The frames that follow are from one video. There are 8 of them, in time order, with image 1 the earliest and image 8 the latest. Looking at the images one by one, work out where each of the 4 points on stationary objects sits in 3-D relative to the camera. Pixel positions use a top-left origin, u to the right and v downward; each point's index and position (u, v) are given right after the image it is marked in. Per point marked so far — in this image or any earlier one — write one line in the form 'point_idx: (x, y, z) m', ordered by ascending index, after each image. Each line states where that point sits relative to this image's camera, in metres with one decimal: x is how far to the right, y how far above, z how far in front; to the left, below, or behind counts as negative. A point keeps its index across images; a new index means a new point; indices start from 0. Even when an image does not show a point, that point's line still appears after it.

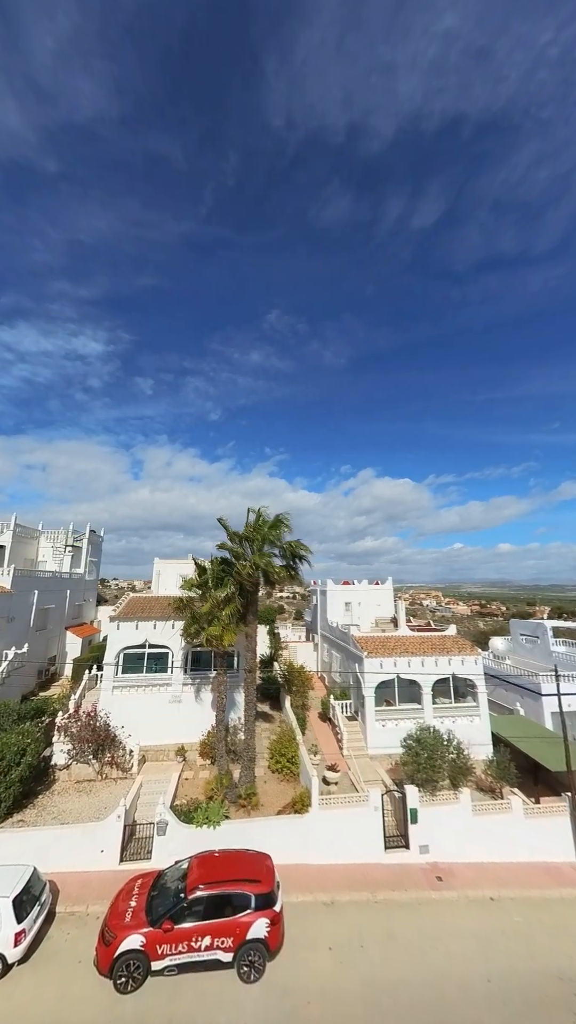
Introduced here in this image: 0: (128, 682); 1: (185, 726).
0: (-7.1, -7.5, +16.7) m
1: (-4.6, -9.5, +16.9) m
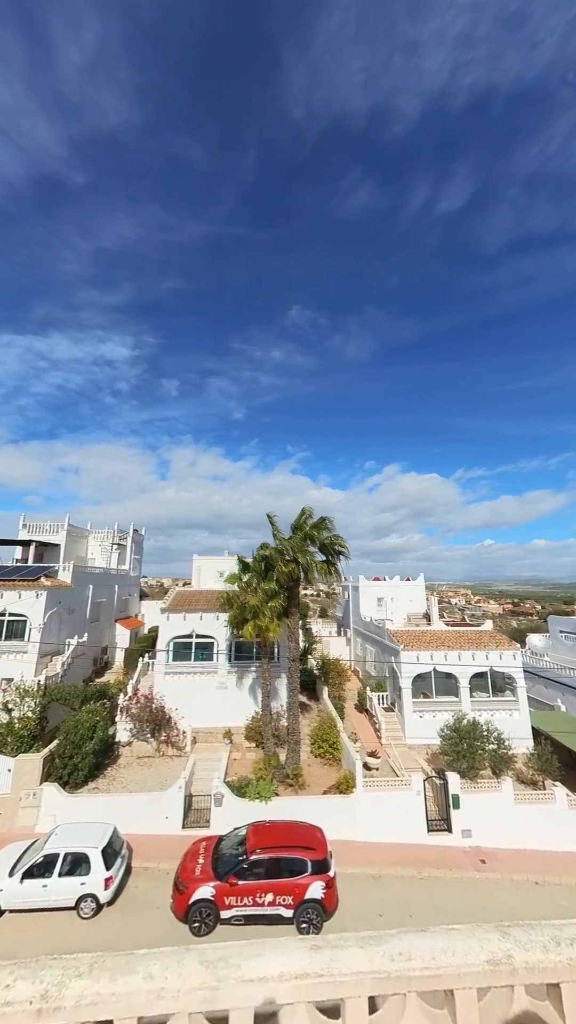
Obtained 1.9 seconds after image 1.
0: (-5.2, -7.4, +17.9) m
1: (-2.7, -9.4, +17.9) m
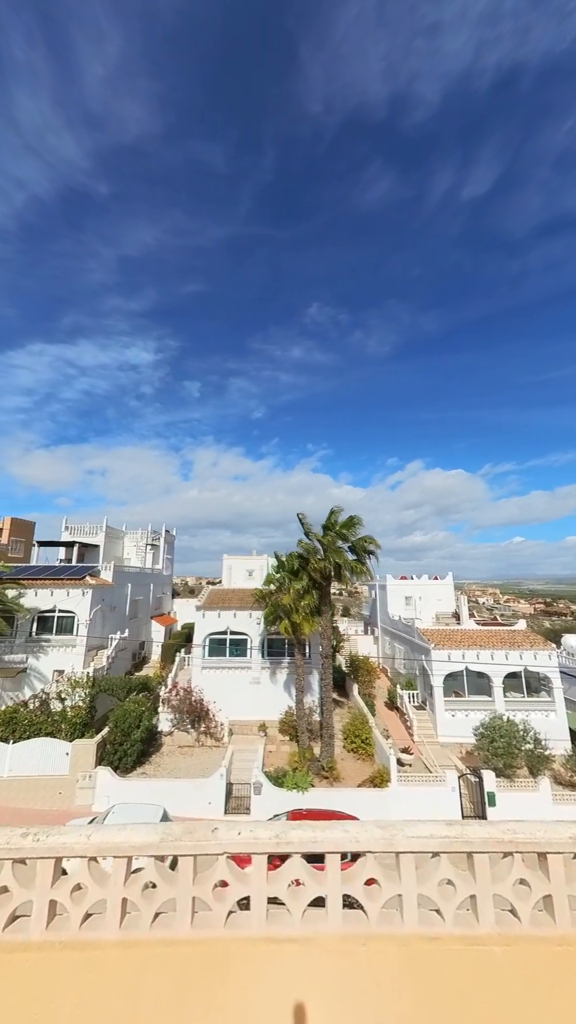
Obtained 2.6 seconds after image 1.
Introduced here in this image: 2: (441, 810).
0: (-3.7, -7.5, +18.6) m
1: (-1.1, -9.4, +18.5) m
2: (+5.6, -10.9, +13.8) m
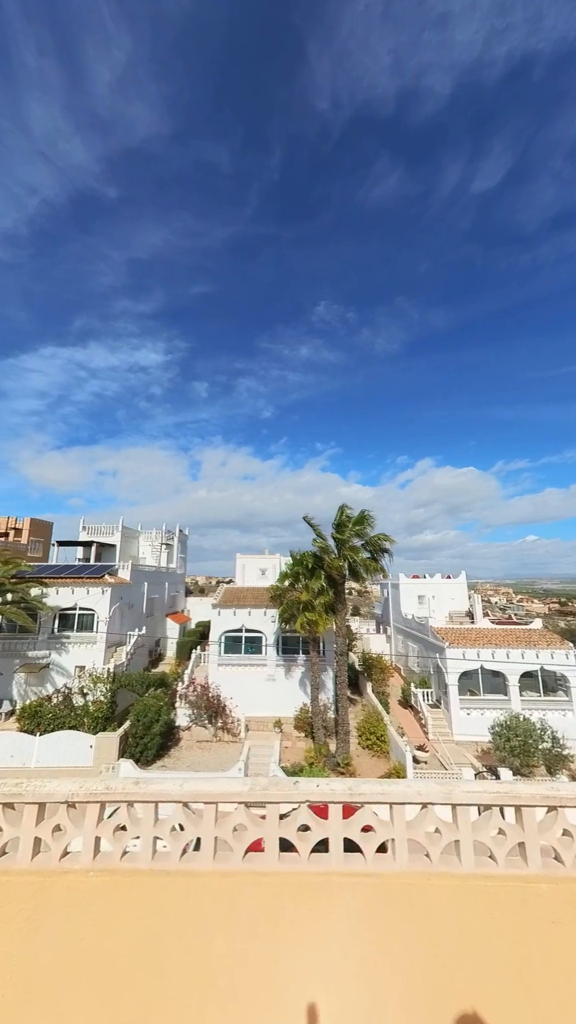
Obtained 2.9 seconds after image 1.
0: (-2.9, -7.4, +18.9) m
1: (-0.3, -9.4, +18.7) m
2: (+6.3, -10.8, +13.9) m
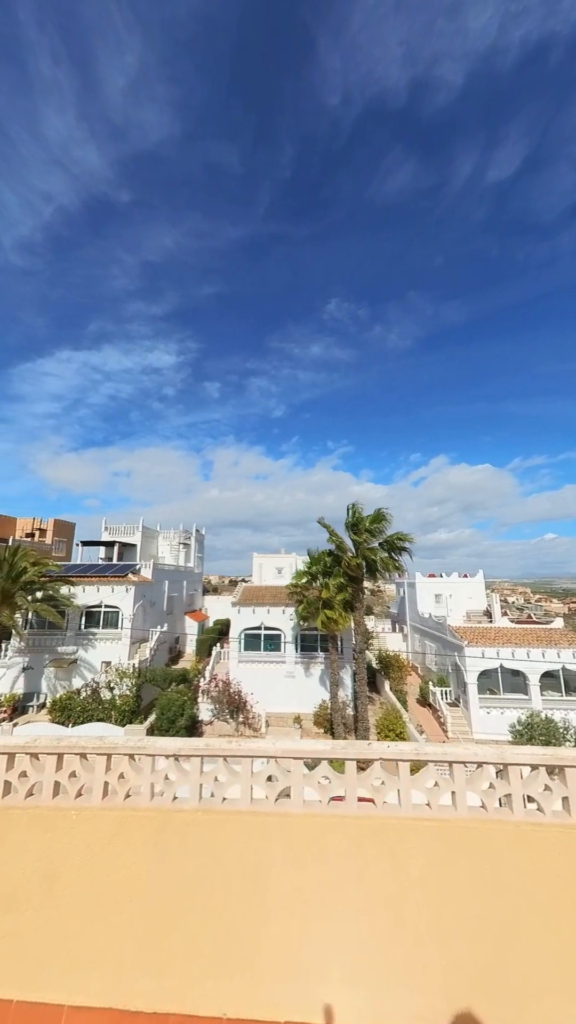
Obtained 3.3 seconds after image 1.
0: (-1.9, -7.4, +19.3) m
1: (+0.6, -9.3, +19.0) m
2: (+7.1, -10.8, +13.9) m
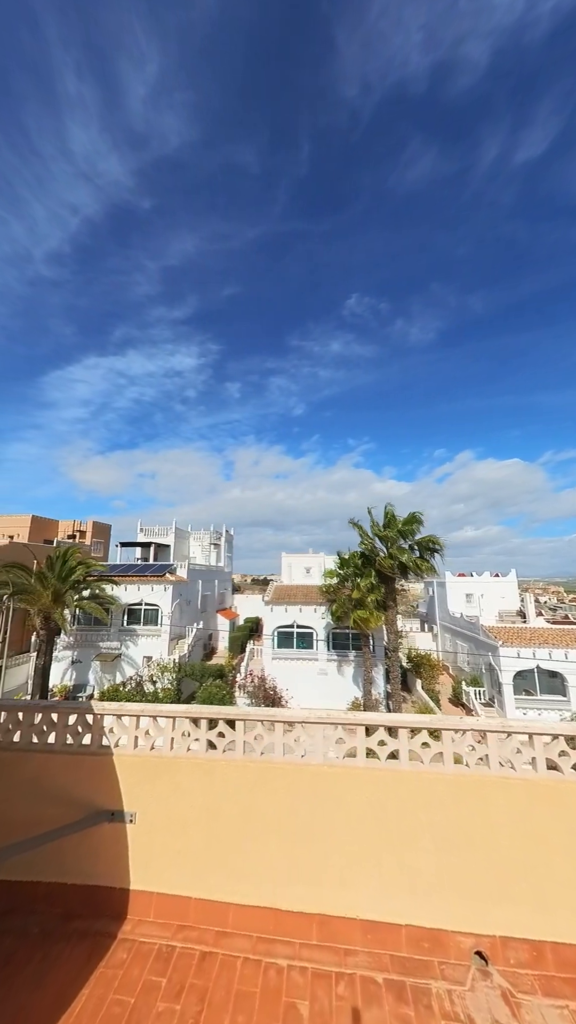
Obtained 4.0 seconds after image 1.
0: (-0.2, -7.4, +19.7) m
1: (+2.3, -9.4, +19.3) m
2: (+8.5, -10.7, +13.9) m
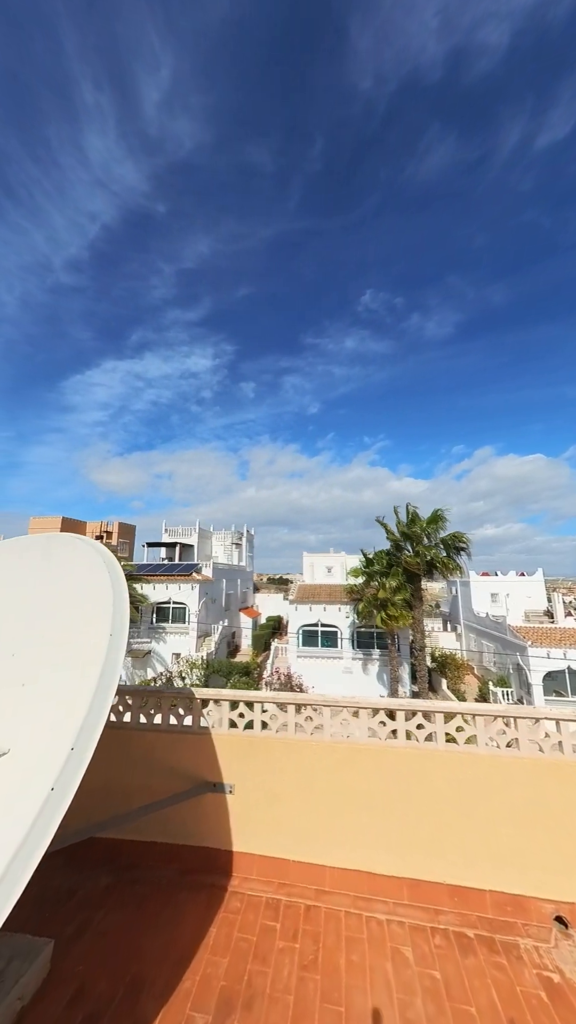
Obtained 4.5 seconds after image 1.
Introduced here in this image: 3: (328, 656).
0: (+1.1, -7.4, +19.9) m
1: (+3.7, -9.3, +19.3) m
2: (+9.5, -10.6, +13.7) m
3: (+2.1, -7.6, +19.8) m
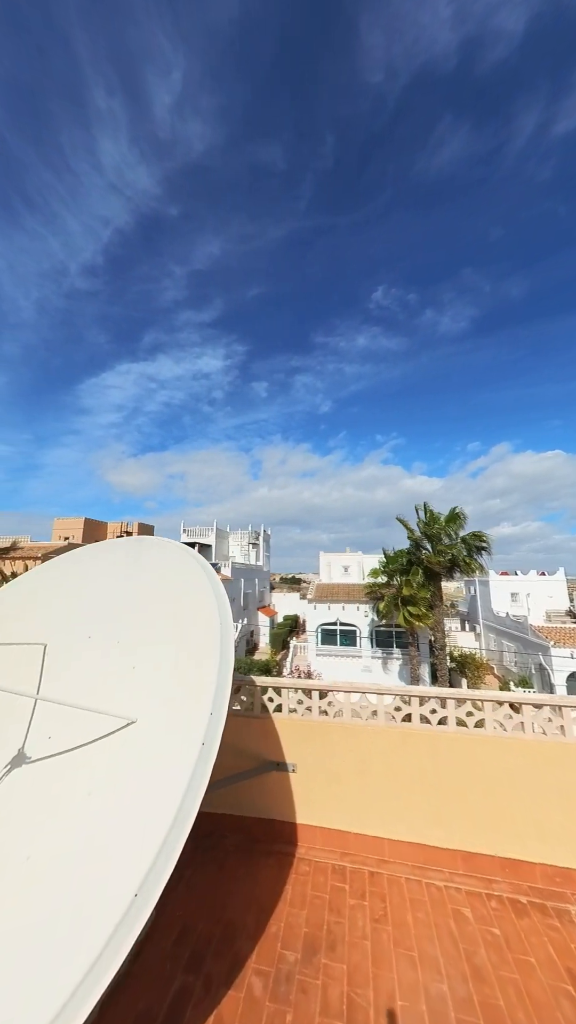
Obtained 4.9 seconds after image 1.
0: (+2.1, -7.4, +20.0) m
1: (+4.7, -9.3, +19.4) m
2: (+10.4, -10.6, +13.5) m
3: (+3.1, -7.6, +19.9) m
